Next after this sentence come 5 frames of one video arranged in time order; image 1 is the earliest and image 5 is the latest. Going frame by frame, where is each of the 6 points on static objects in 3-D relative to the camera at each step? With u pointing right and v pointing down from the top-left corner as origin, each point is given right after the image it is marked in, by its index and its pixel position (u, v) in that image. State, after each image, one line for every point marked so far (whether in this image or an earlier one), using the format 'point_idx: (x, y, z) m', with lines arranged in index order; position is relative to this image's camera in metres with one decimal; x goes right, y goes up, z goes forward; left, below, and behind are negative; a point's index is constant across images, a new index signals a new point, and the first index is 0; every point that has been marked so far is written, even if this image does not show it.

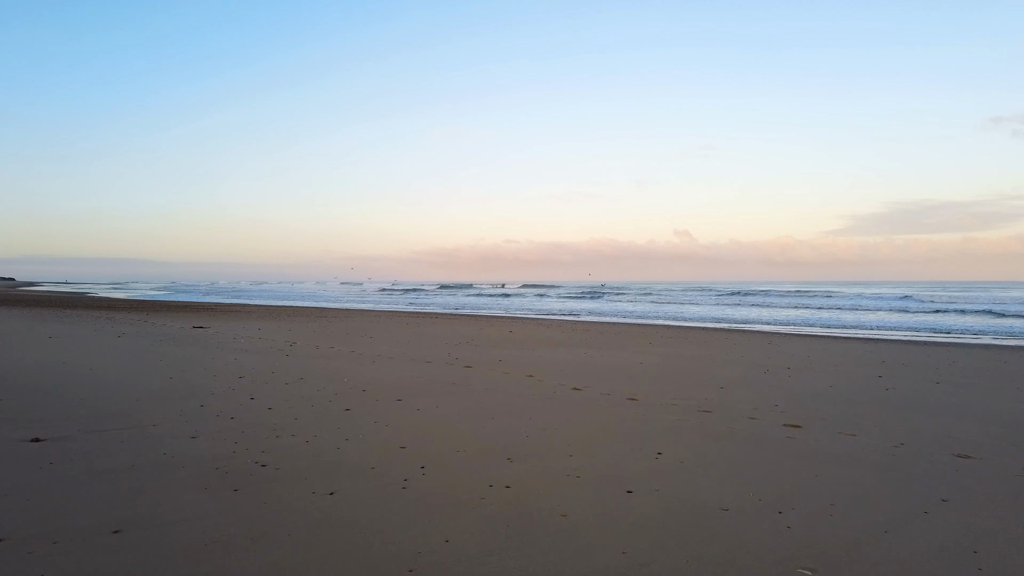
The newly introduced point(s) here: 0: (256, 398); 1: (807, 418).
0: (-3.2, -1.4, +7.6) m
1: (+3.6, -1.6, +7.3) m
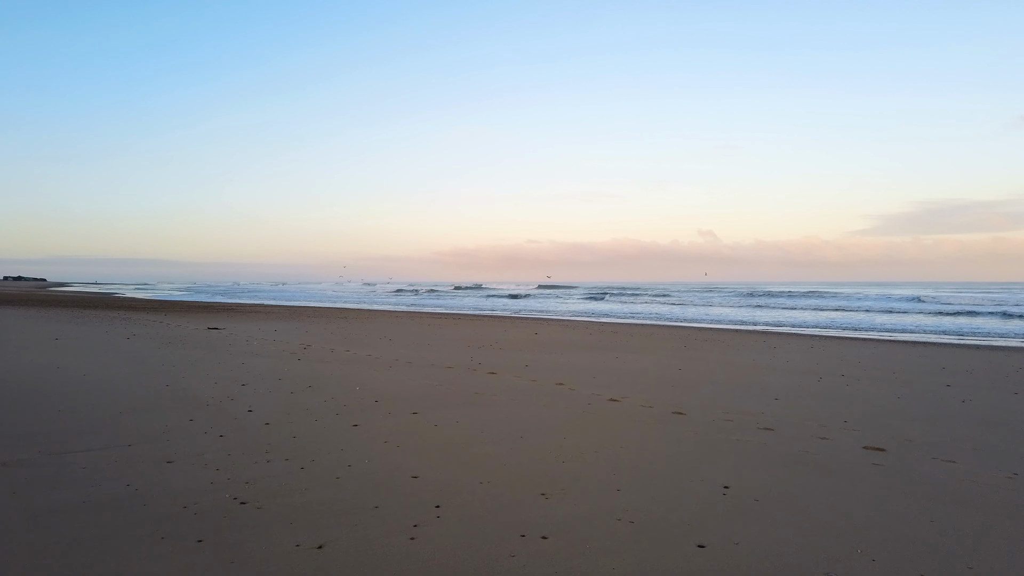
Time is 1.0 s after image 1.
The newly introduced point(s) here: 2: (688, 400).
0: (-2.9, -1.3, +6.8) m
1: (+3.9, -1.6, +6.3) m
2: (+2.2, -1.4, +7.7) m
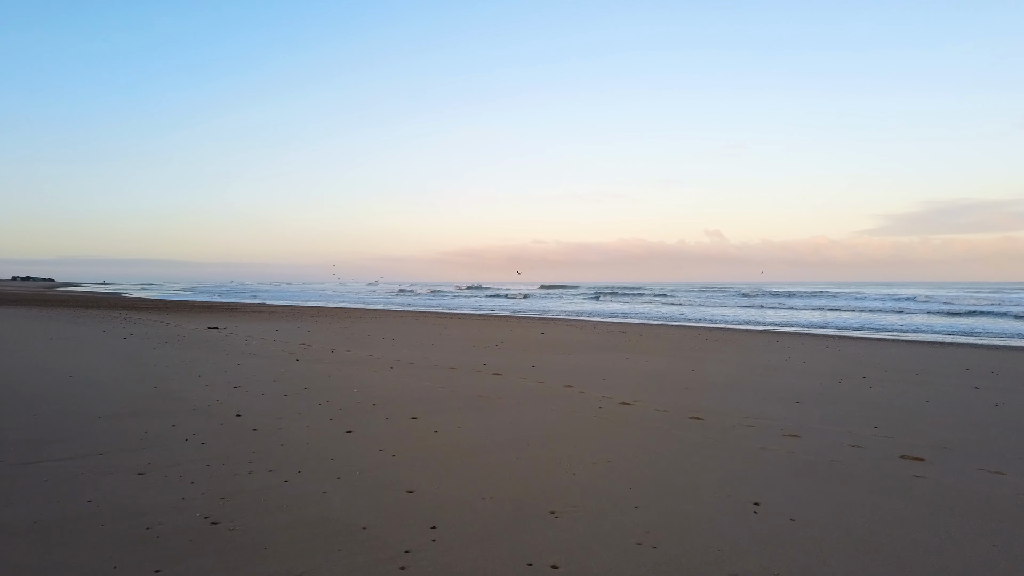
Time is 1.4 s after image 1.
0: (-2.8, -1.3, +6.4) m
1: (+3.9, -1.5, +5.8) m
2: (+2.3, -1.4, +7.3) m
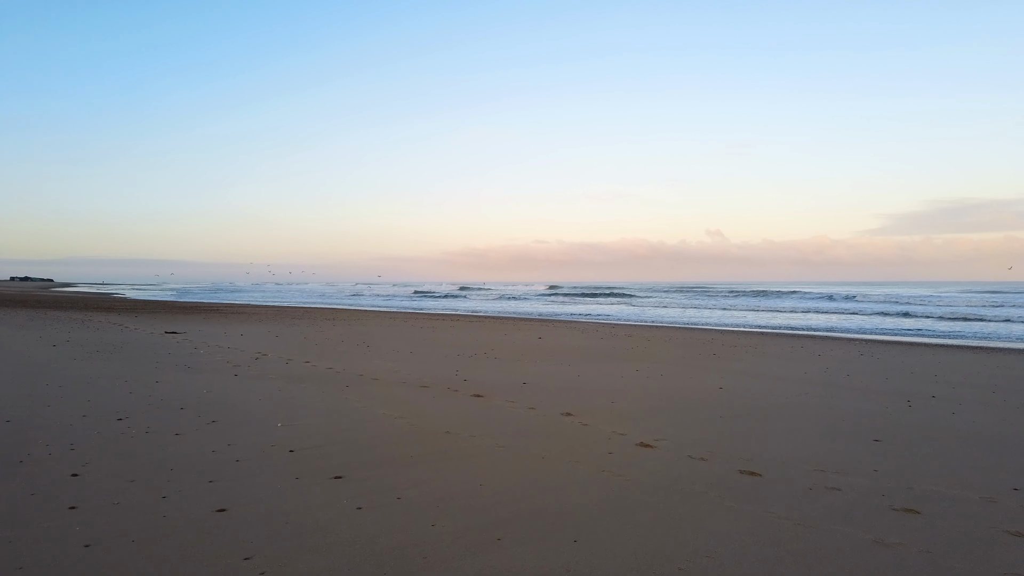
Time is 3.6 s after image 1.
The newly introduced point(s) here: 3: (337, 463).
0: (-3.0, -1.3, +4.3) m
1: (+3.7, -1.5, +3.8) m
2: (+2.1, -1.4, +5.2) m
3: (-1.3, -1.3, +4.6) m
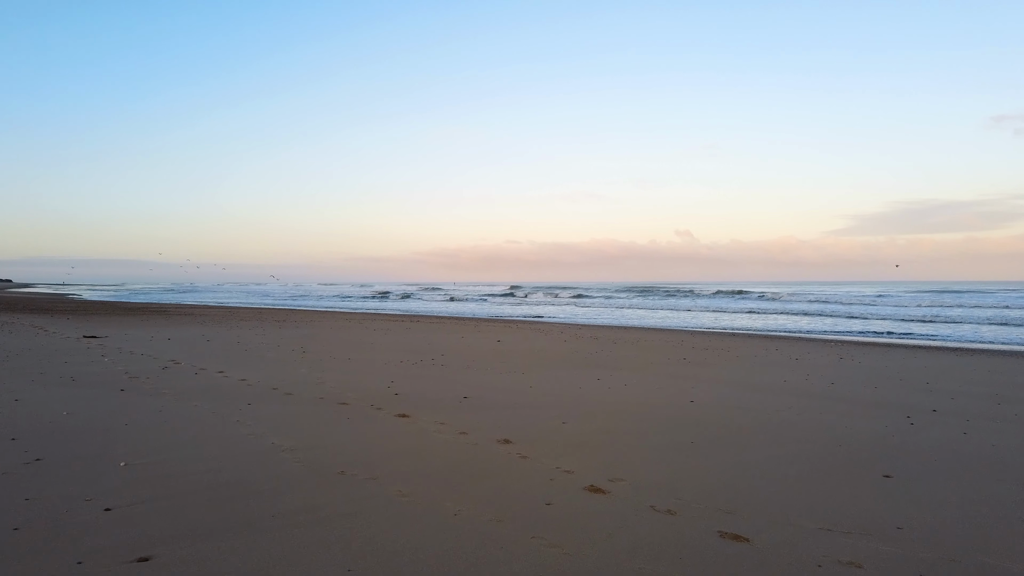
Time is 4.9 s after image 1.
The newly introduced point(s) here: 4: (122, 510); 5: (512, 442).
0: (-3.6, -1.3, +2.9) m
1: (+3.2, -1.5, +2.6) m
2: (+1.5, -1.3, +4.0) m
3: (-1.9, -1.3, +3.2) m
4: (-2.3, -1.3, +3.5) m
5: (0.0, -1.3, +5.2) m
